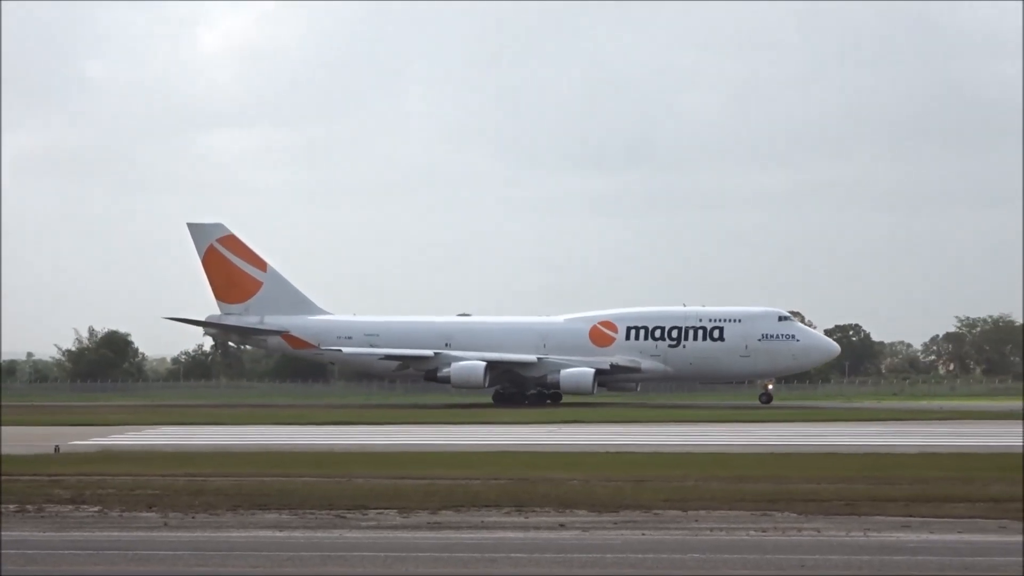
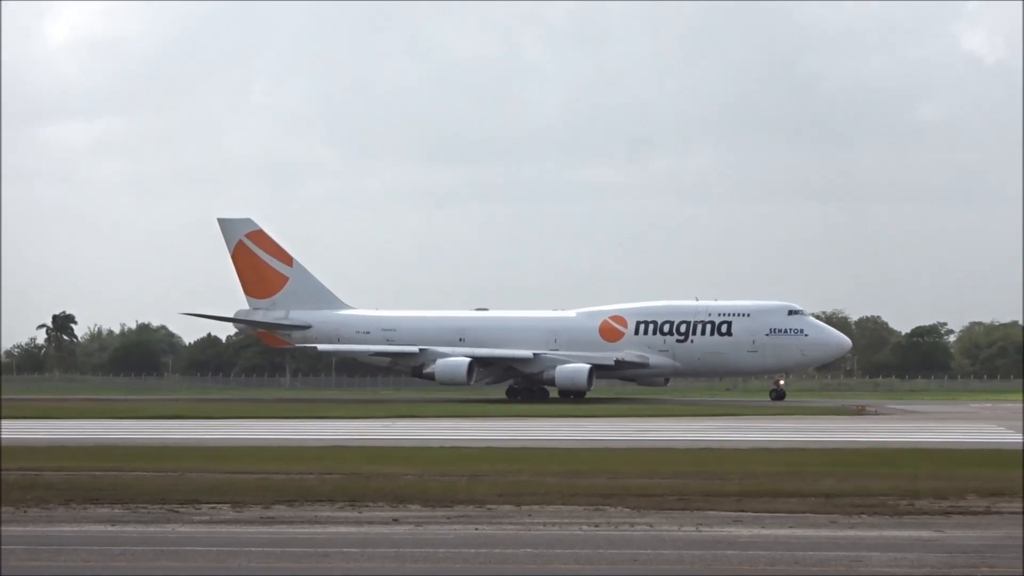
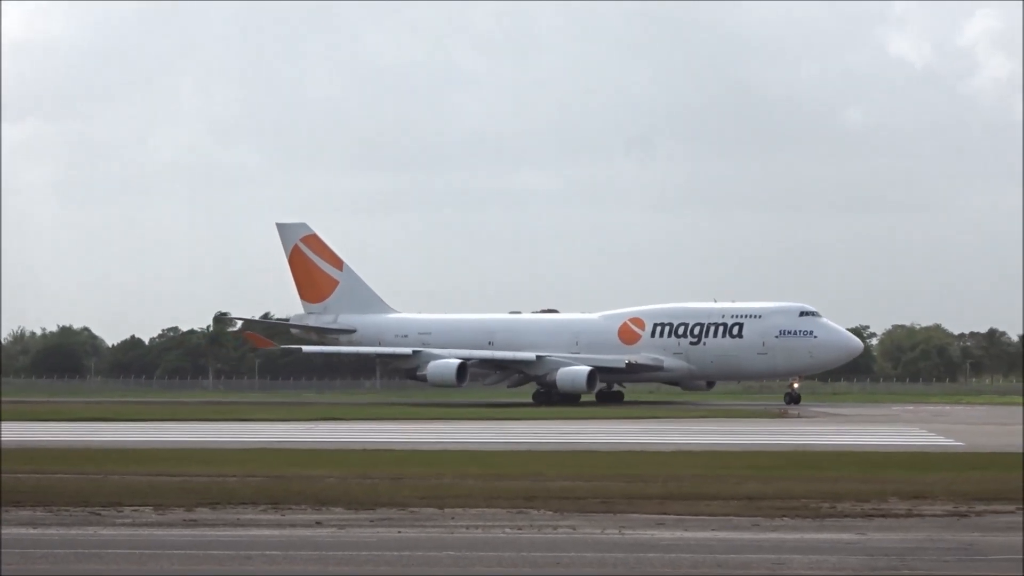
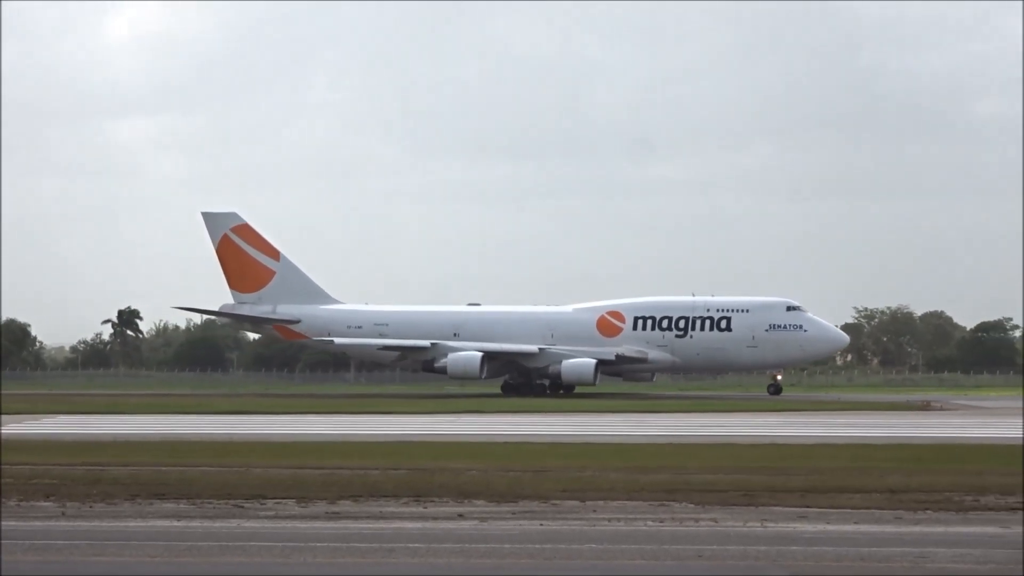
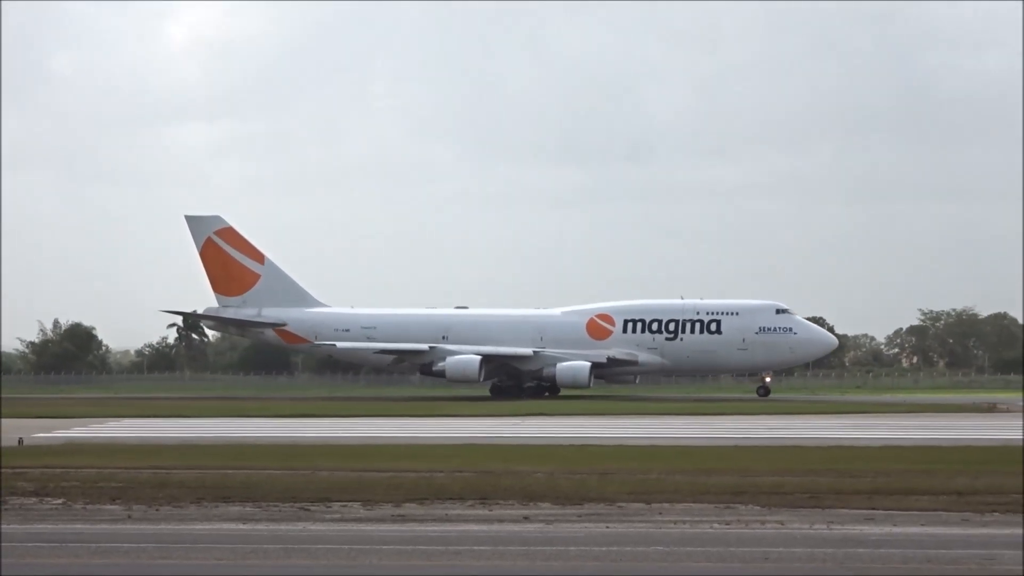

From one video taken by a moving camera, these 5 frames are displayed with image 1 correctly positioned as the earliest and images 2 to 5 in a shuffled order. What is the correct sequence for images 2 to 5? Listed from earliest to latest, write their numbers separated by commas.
5, 4, 2, 3
